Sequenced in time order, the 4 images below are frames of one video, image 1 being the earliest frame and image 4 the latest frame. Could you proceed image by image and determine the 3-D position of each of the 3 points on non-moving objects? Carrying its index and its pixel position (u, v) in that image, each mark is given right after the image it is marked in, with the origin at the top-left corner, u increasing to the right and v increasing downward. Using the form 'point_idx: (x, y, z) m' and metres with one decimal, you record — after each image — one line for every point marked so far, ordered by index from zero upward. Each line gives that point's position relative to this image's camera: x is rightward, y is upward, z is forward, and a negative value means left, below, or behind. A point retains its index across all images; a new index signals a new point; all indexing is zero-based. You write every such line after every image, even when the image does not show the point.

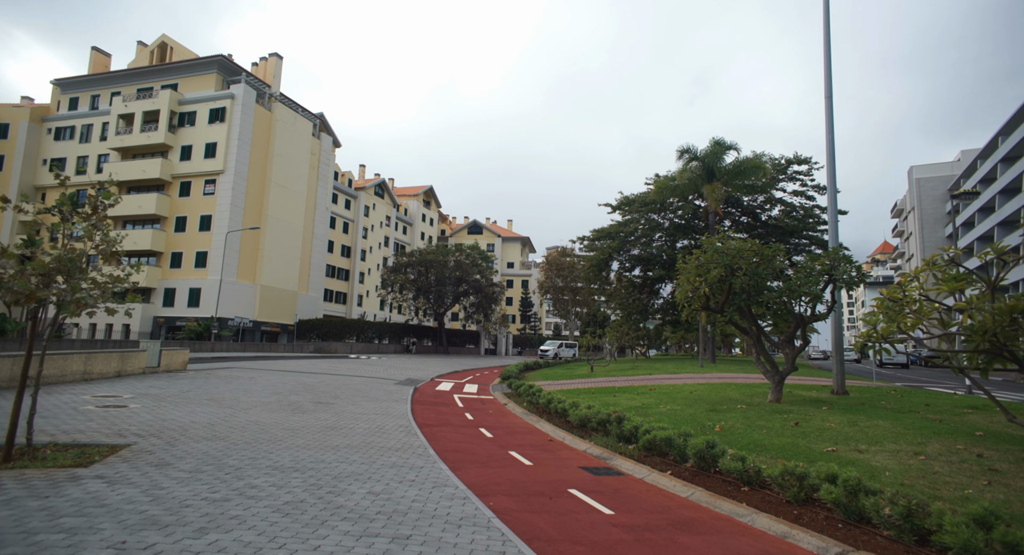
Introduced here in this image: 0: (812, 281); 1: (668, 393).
0: (+7.4, -0.1, +14.6) m
1: (+4.9, -3.7, +18.7) m
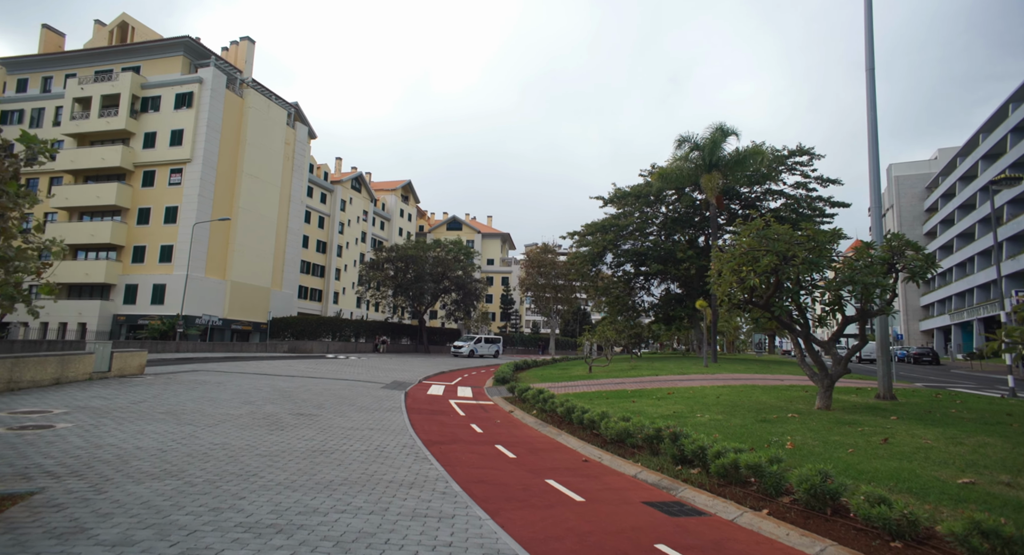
0: (+7.8, +0.1, +12.8) m
1: (+5.1, -3.4, +16.7) m
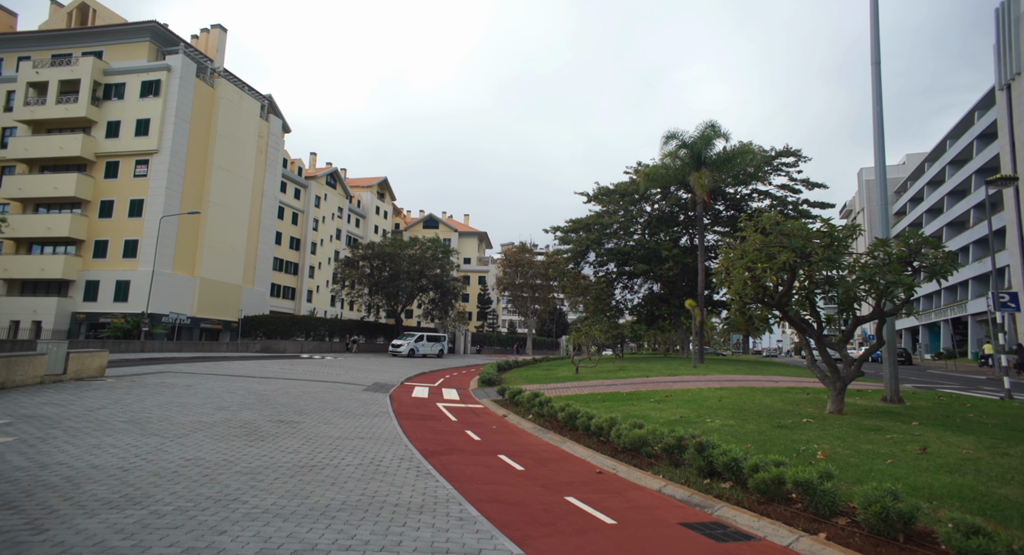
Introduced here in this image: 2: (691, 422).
0: (+7.8, +0.2, +12.2) m
1: (+4.9, -3.4, +16.0) m
2: (+3.6, -3.0, +12.1) m
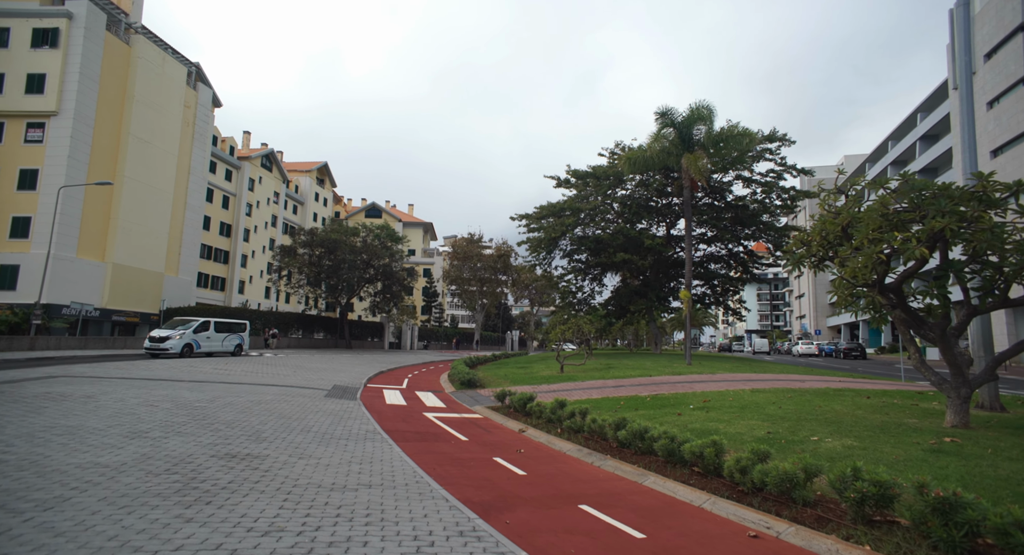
0: (+8.6, +0.5, +9.5) m
1: (+5.3, -2.9, +13.0) m
2: (+4.4, -2.5, +9.0) m
